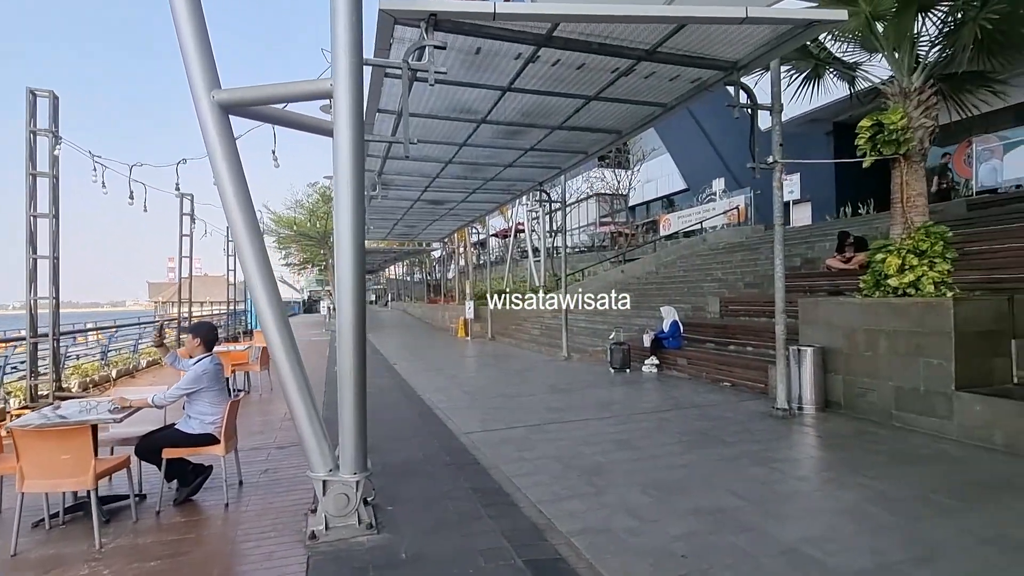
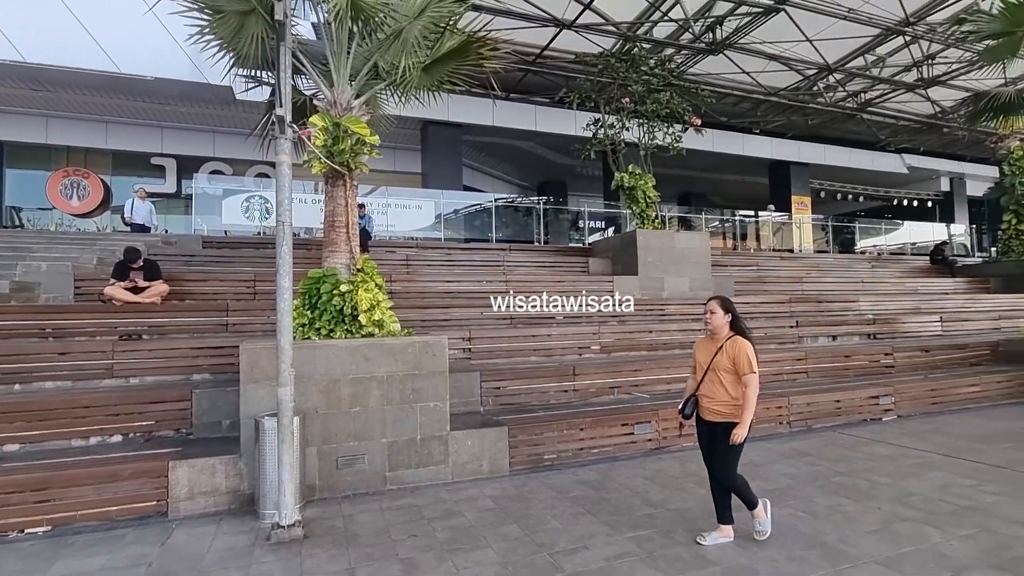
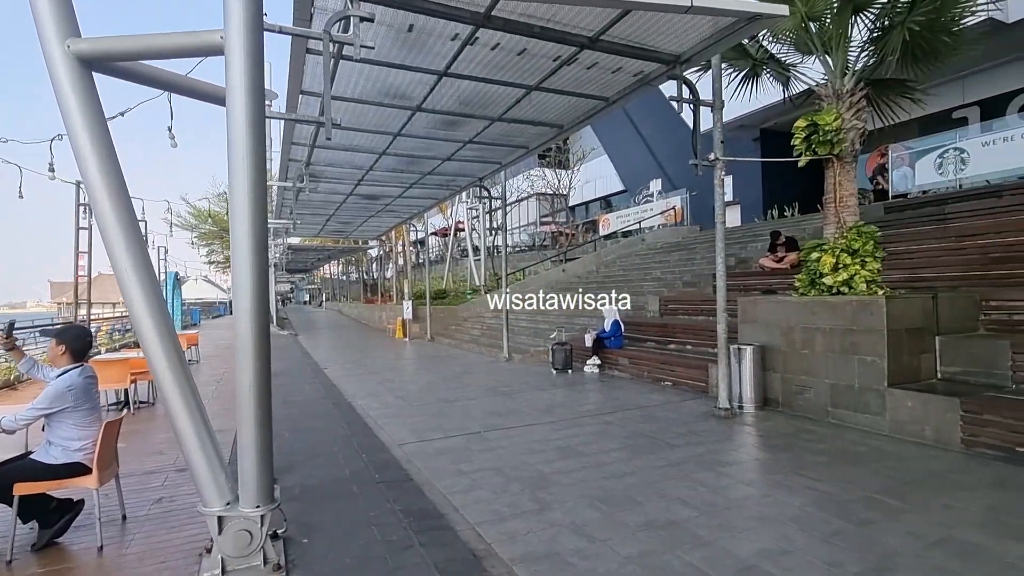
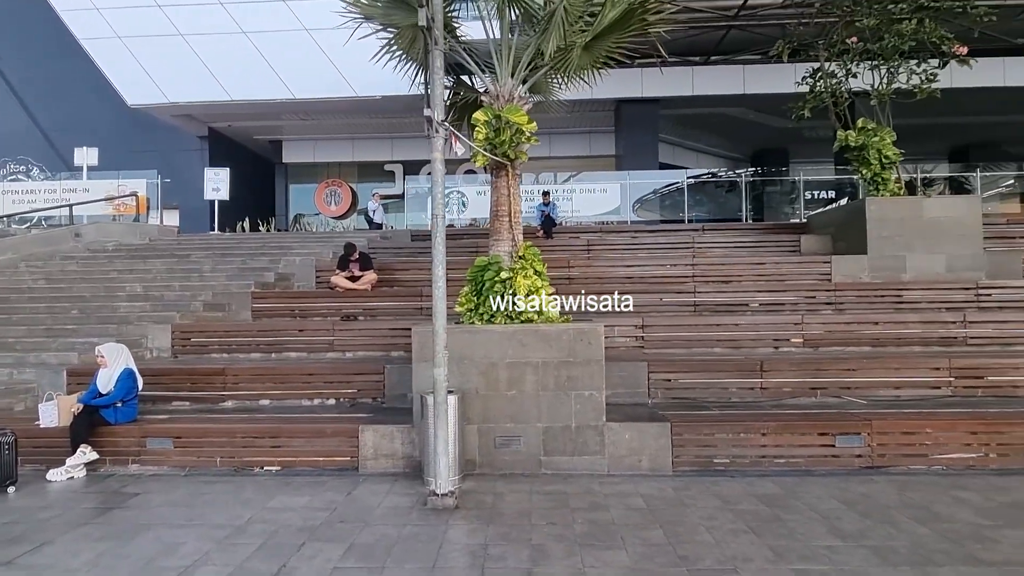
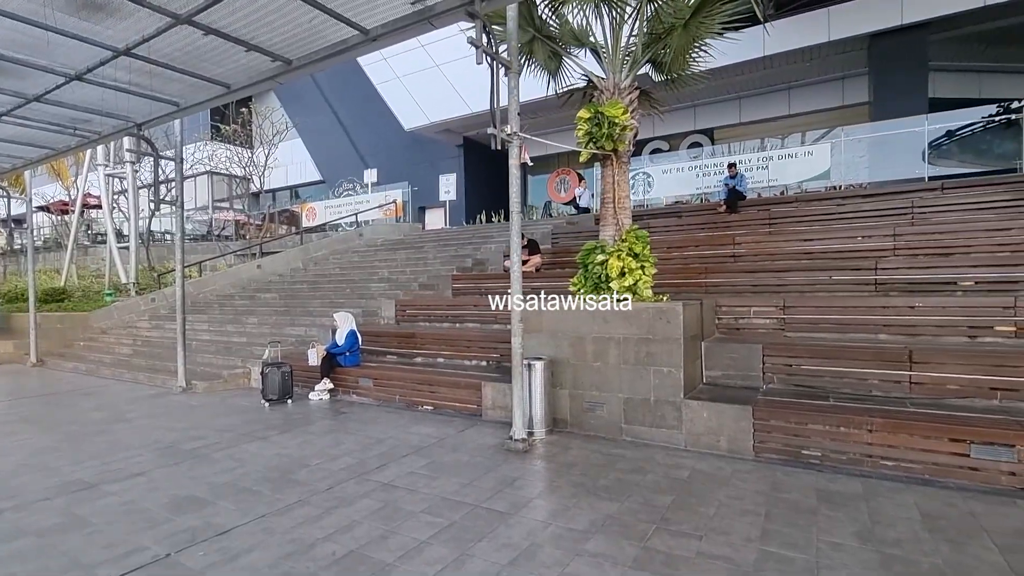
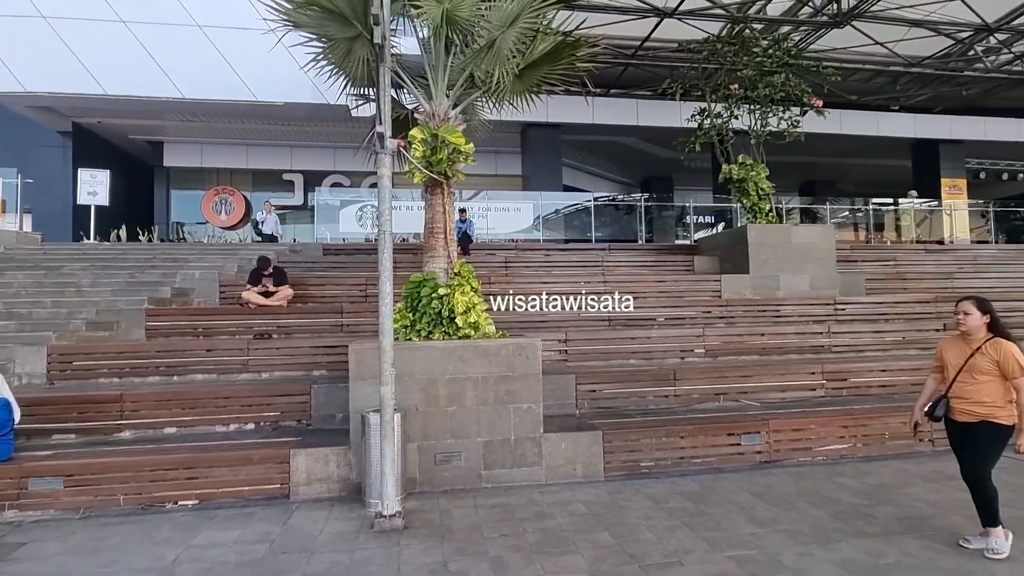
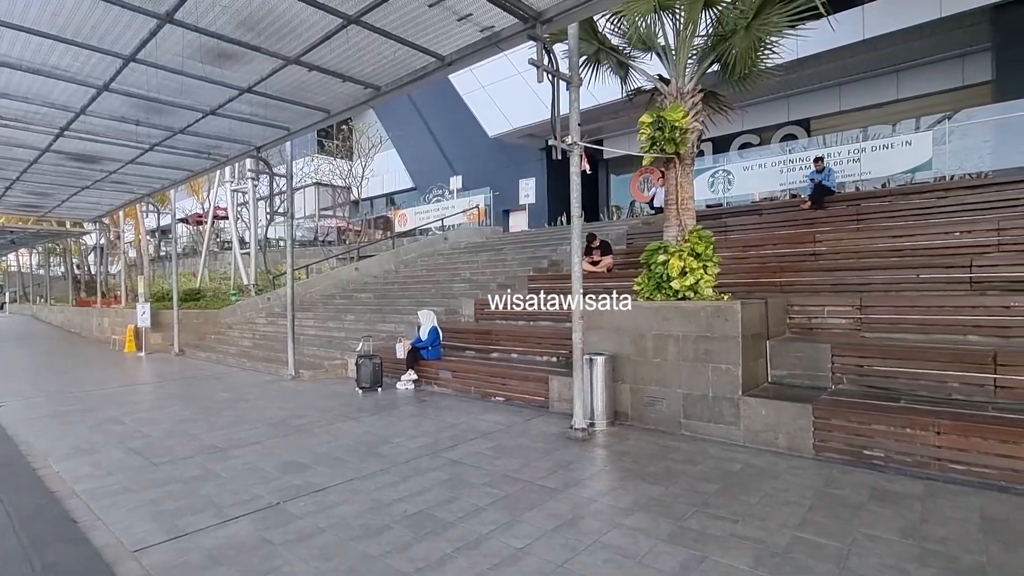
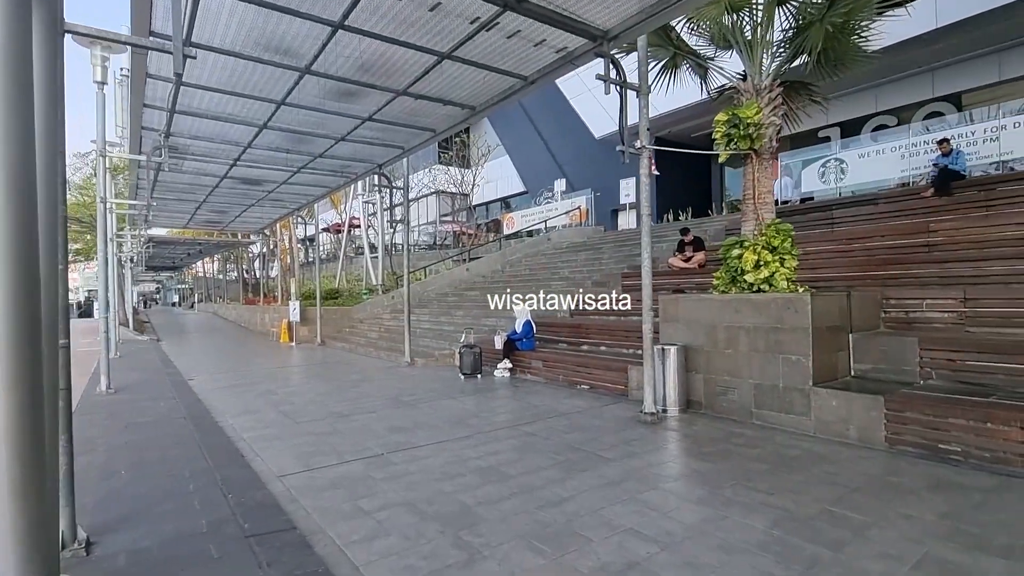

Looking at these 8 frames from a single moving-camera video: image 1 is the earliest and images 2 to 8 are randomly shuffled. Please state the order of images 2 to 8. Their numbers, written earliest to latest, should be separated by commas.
3, 8, 7, 5, 4, 6, 2
